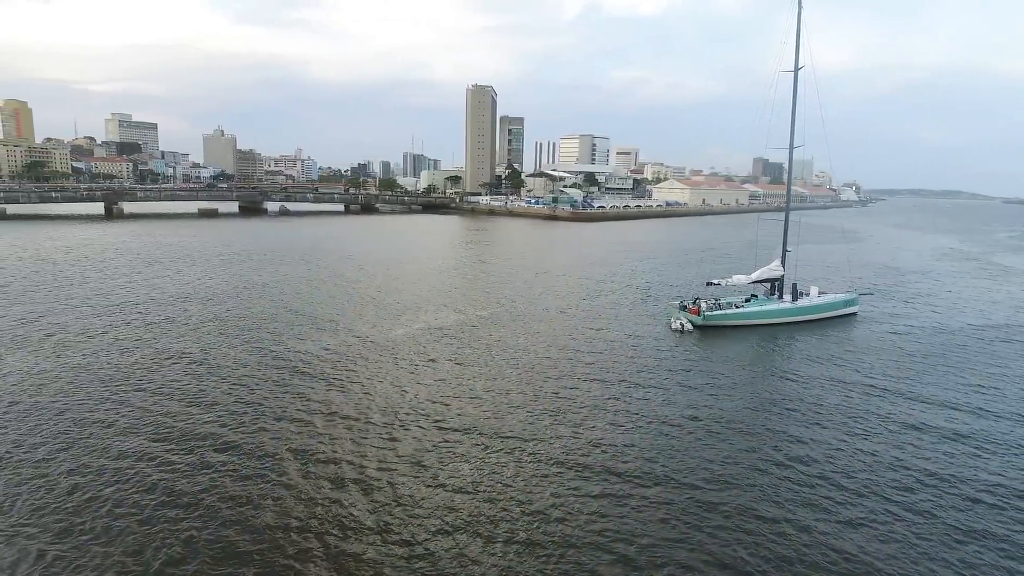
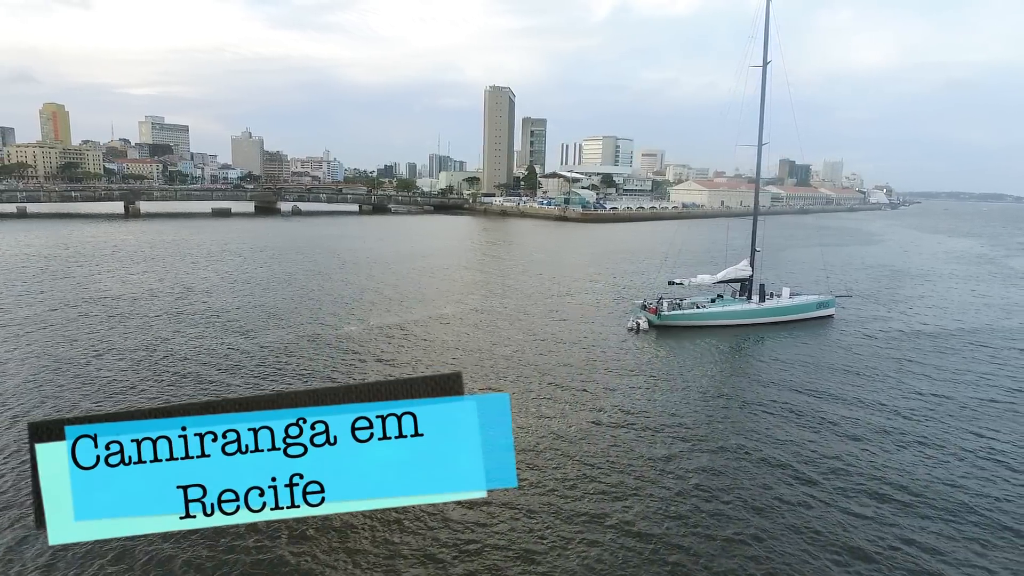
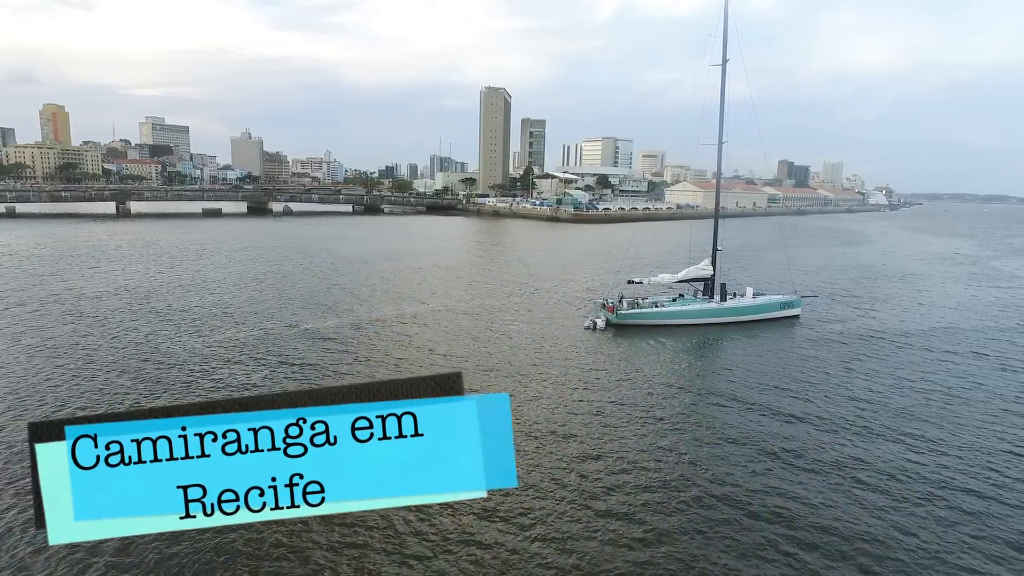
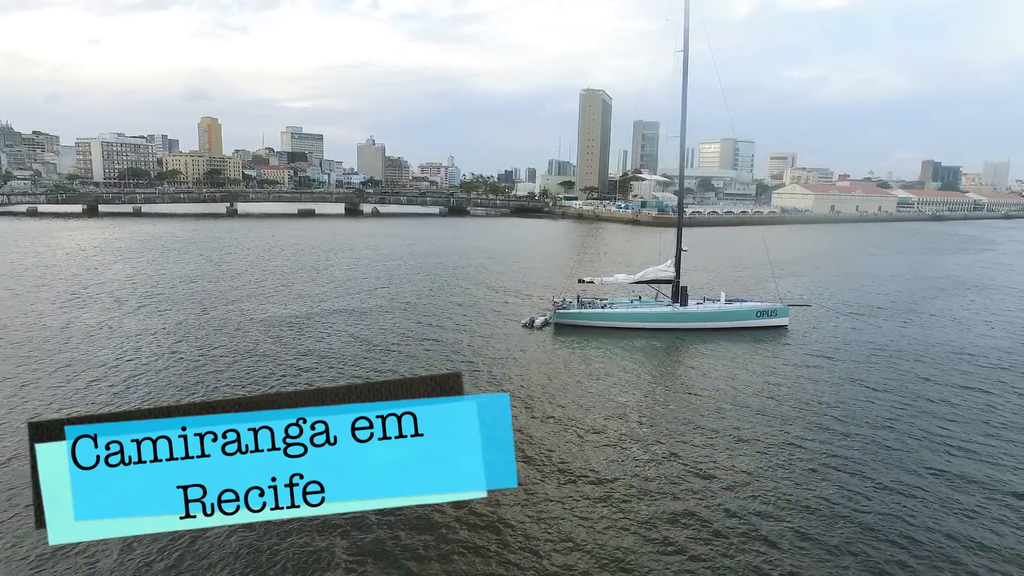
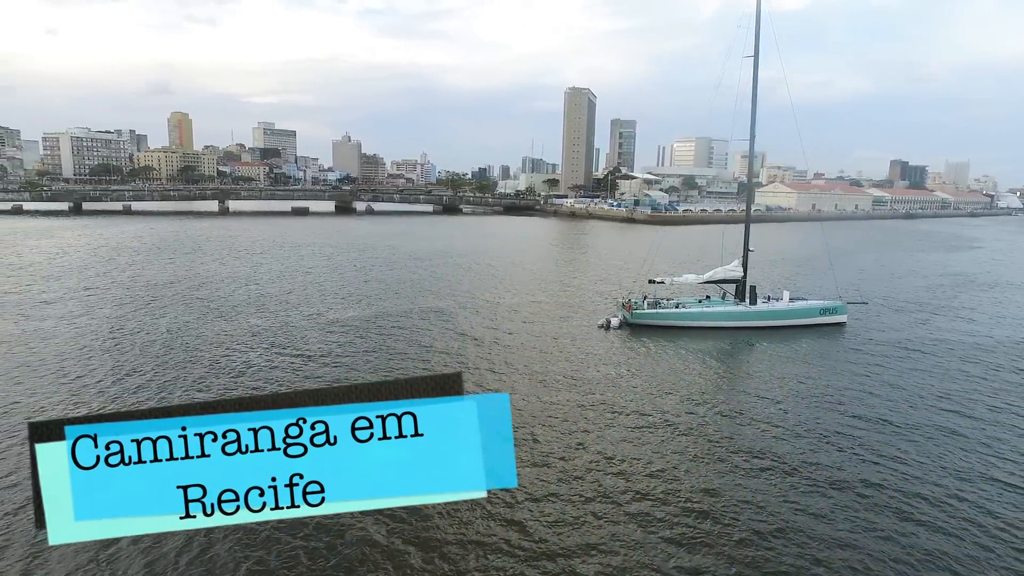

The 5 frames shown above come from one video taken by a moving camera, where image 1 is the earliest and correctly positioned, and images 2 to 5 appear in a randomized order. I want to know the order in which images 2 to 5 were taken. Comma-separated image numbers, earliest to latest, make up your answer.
2, 3, 5, 4
